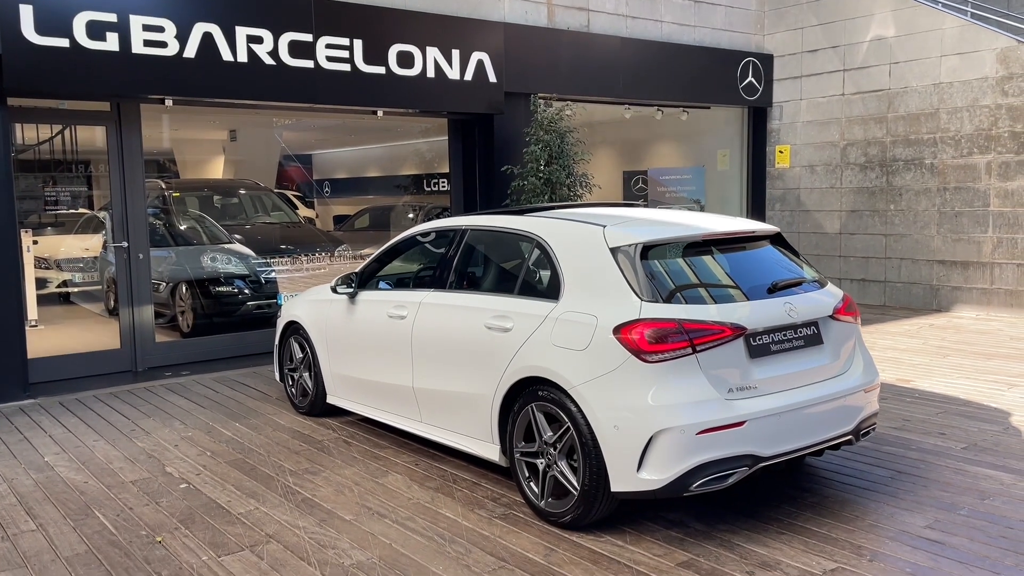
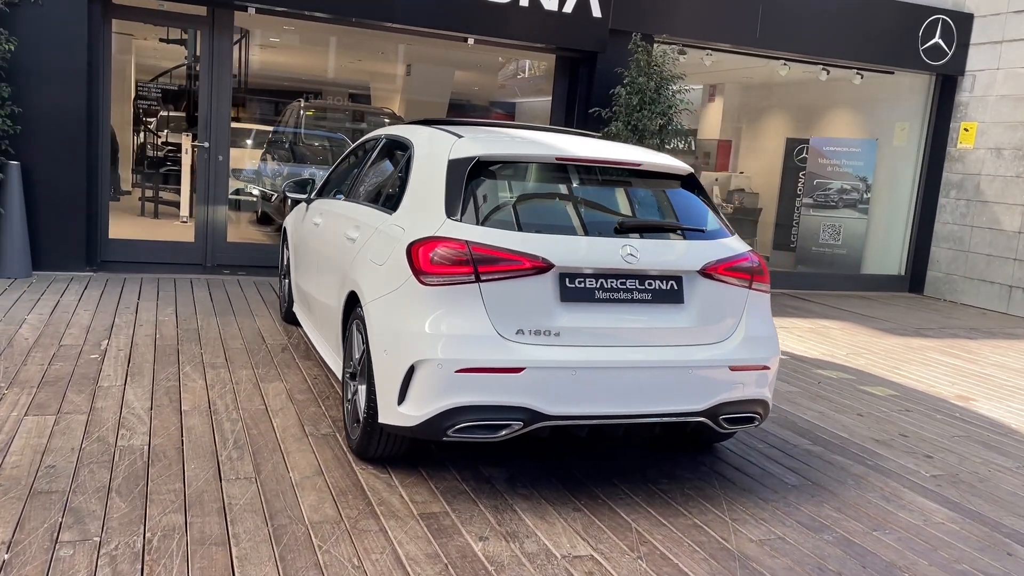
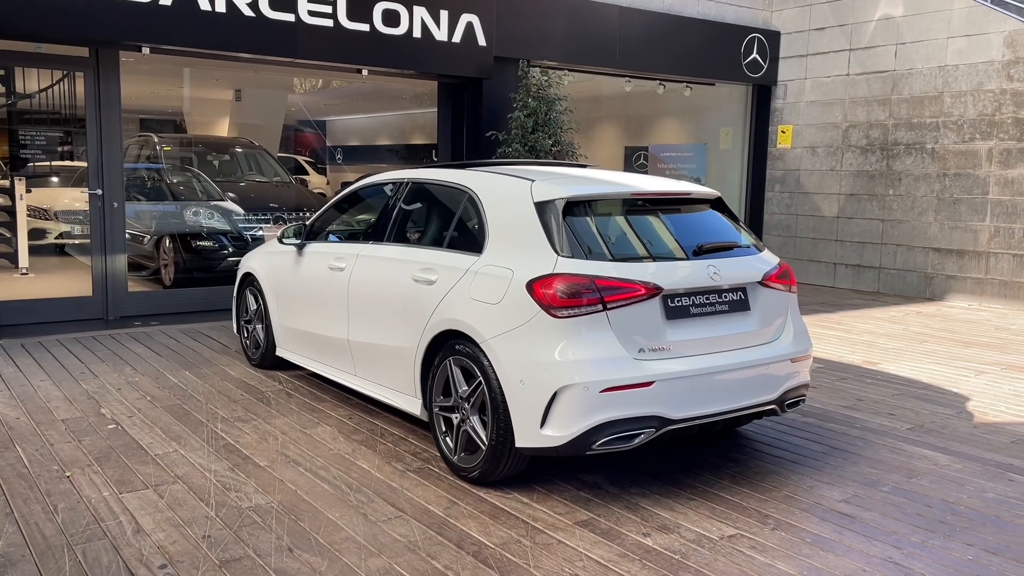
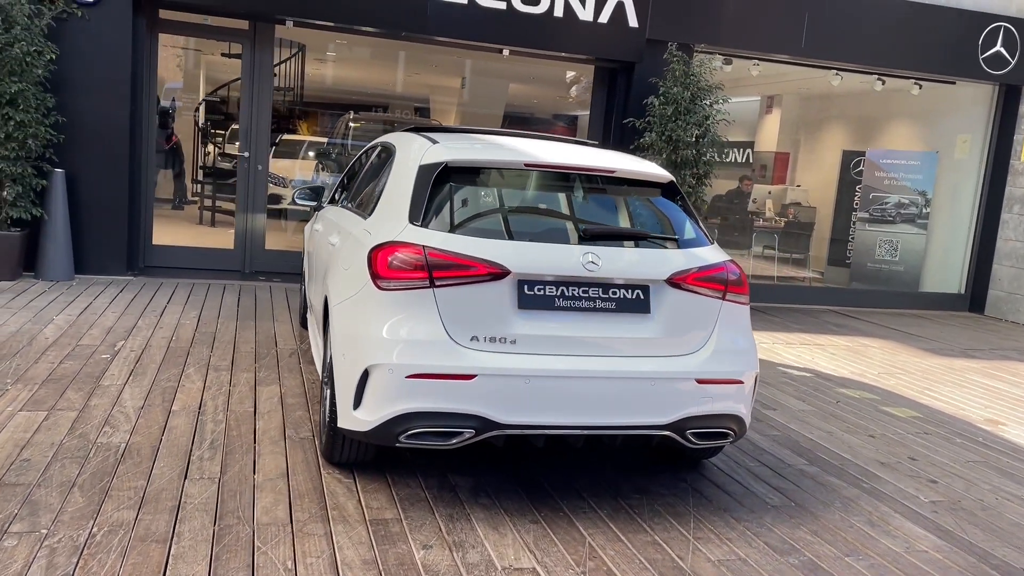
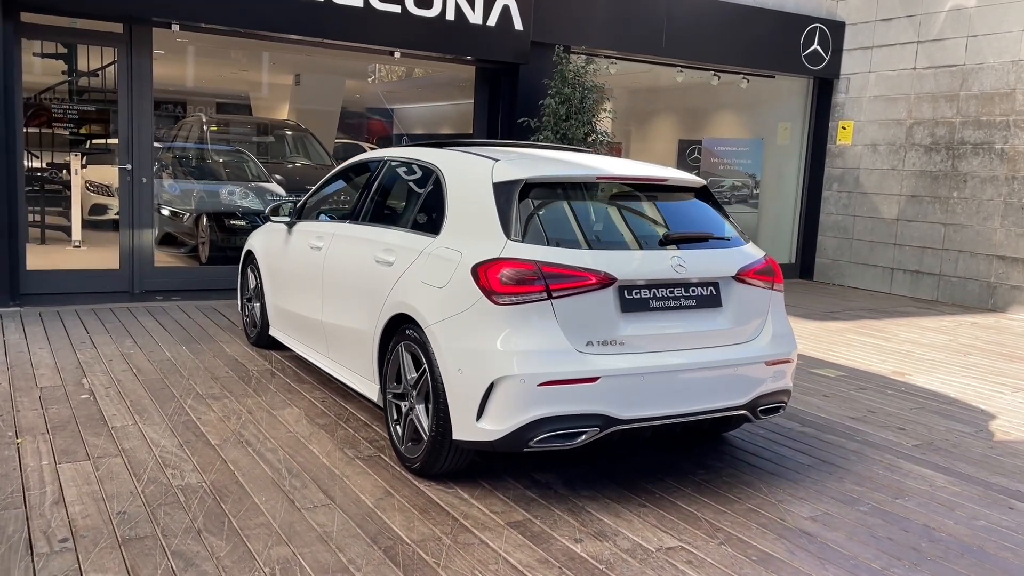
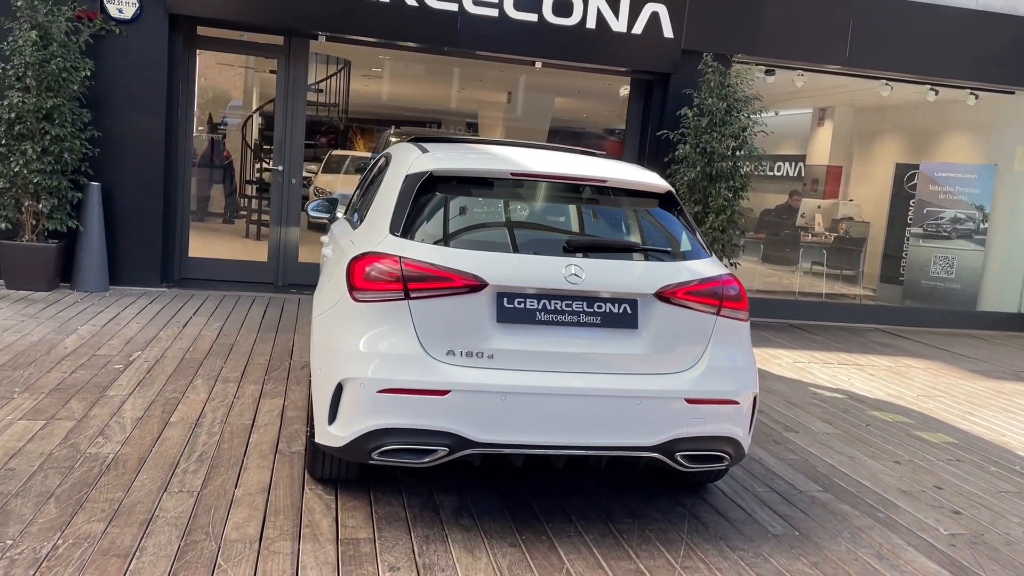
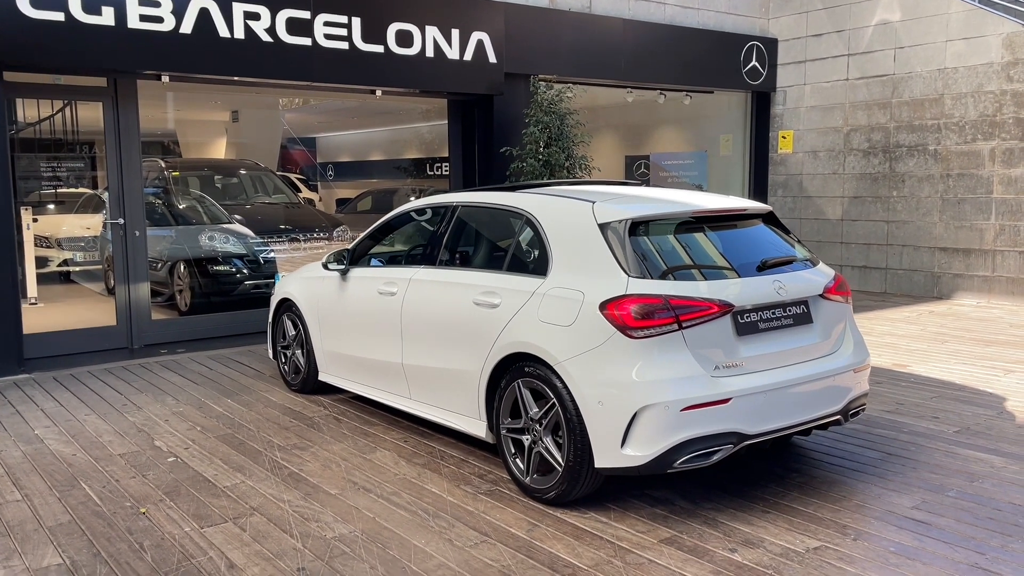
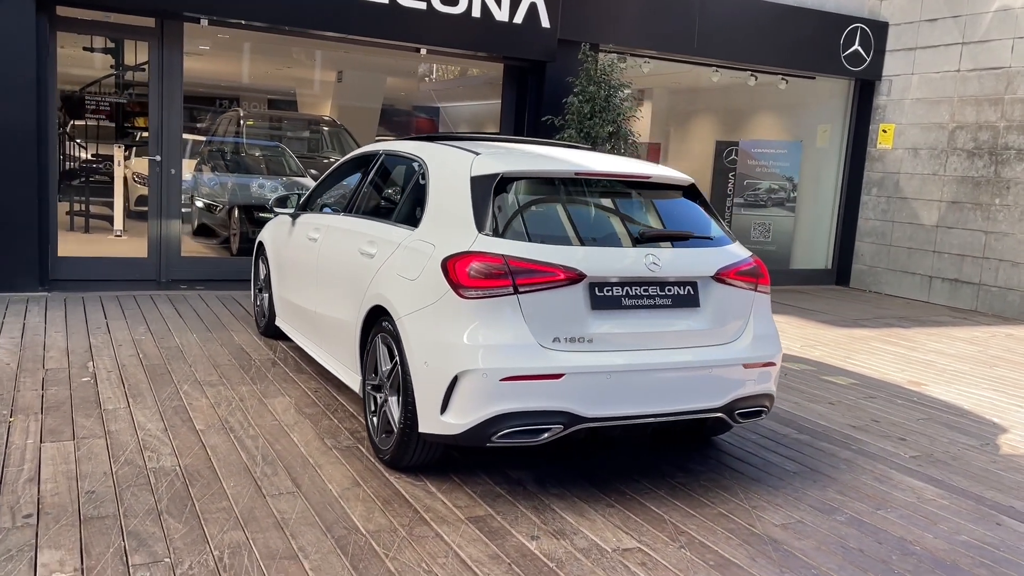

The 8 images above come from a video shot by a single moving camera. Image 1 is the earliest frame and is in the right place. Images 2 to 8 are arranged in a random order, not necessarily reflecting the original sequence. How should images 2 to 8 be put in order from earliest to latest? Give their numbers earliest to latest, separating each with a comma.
7, 3, 5, 8, 2, 4, 6
